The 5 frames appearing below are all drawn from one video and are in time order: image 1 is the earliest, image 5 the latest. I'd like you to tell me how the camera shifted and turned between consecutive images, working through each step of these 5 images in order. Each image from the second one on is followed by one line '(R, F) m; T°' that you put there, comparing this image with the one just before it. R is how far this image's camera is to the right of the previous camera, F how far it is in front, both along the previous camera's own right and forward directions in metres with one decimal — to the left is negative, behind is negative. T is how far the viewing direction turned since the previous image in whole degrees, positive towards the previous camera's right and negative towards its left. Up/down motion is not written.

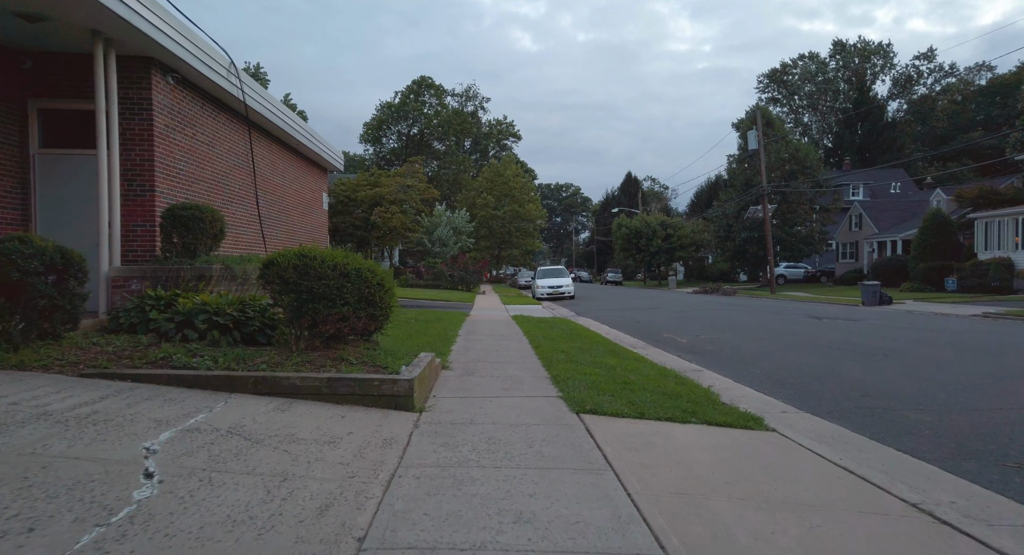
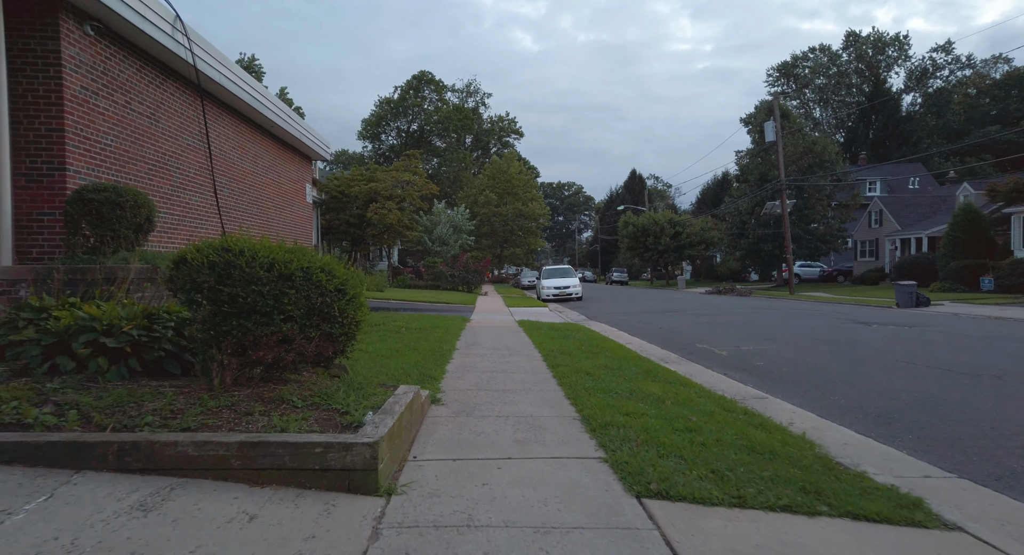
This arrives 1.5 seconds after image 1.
(-0.1, +1.9) m; 0°
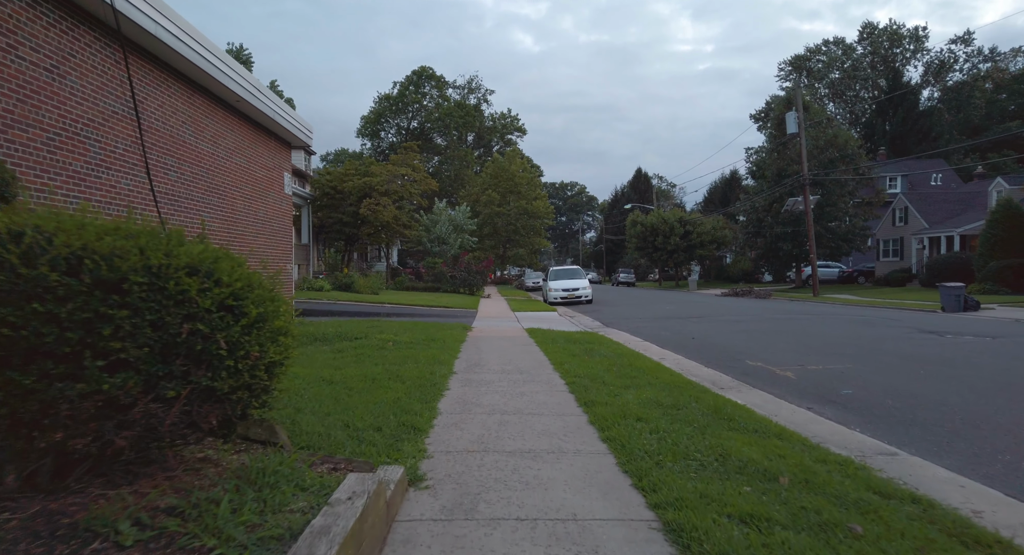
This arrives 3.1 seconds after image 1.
(-0.1, +2.1) m; 0°
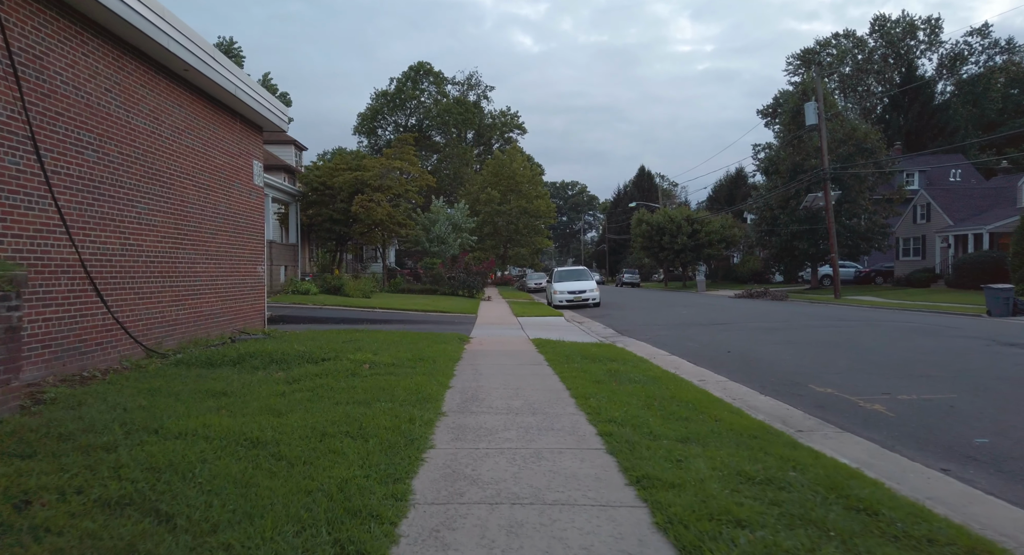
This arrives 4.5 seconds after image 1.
(-0.1, +1.9) m; 0°
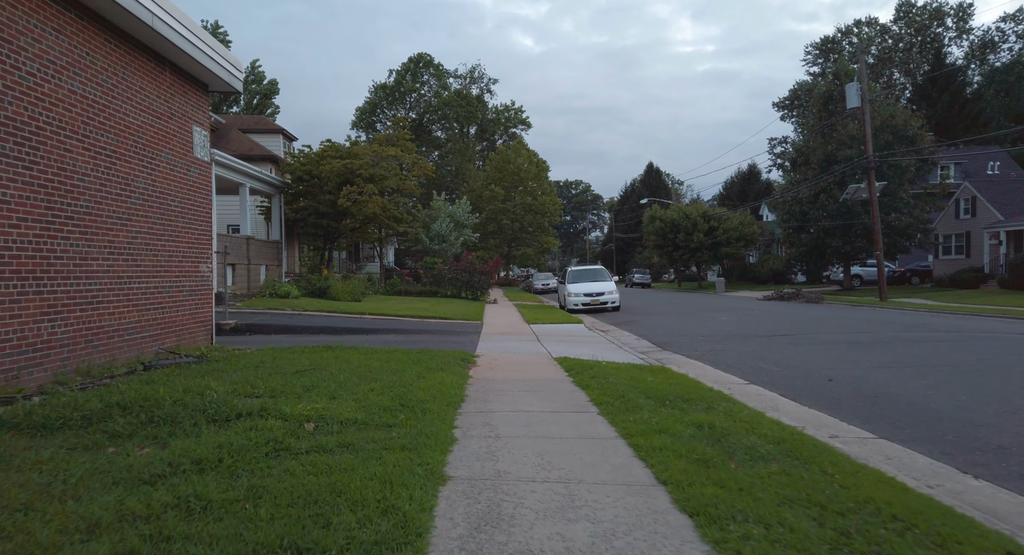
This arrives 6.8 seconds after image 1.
(-0.3, +3.0) m; 0°
